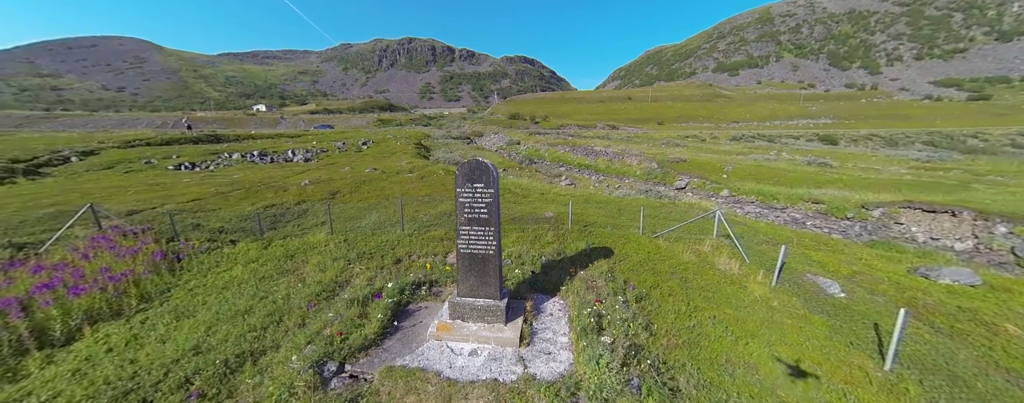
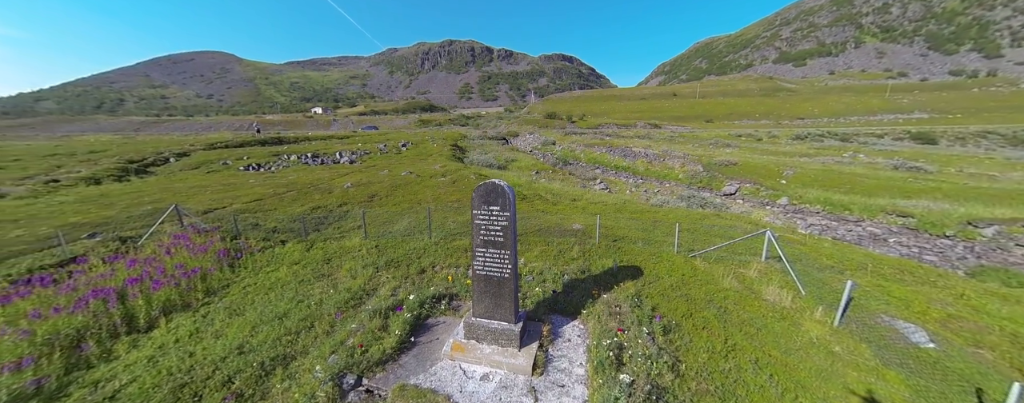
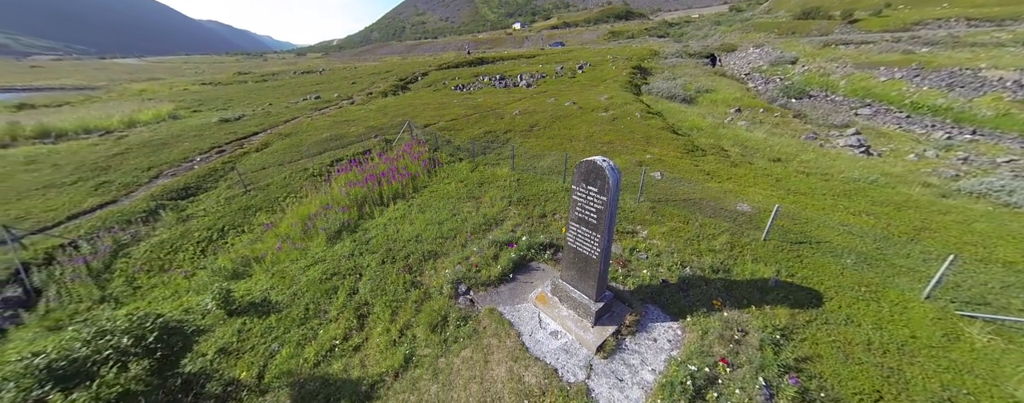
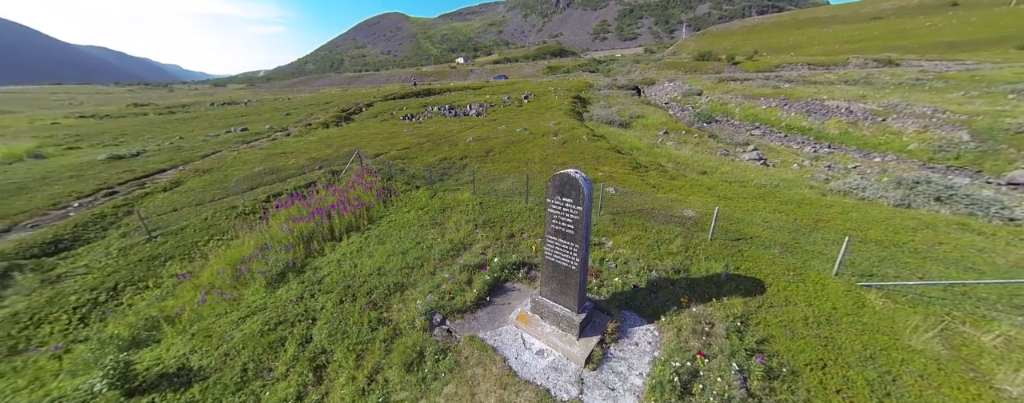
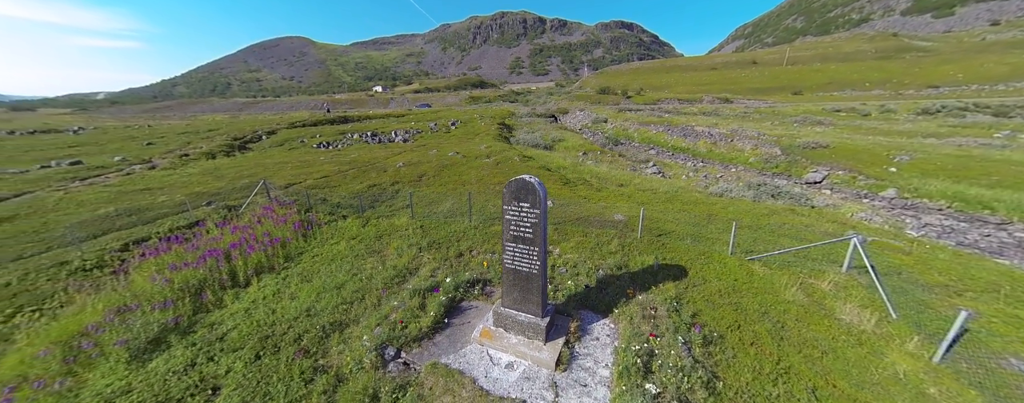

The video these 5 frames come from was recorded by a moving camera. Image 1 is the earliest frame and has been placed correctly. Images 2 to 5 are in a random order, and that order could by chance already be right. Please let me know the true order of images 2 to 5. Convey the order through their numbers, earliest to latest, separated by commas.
2, 5, 4, 3
